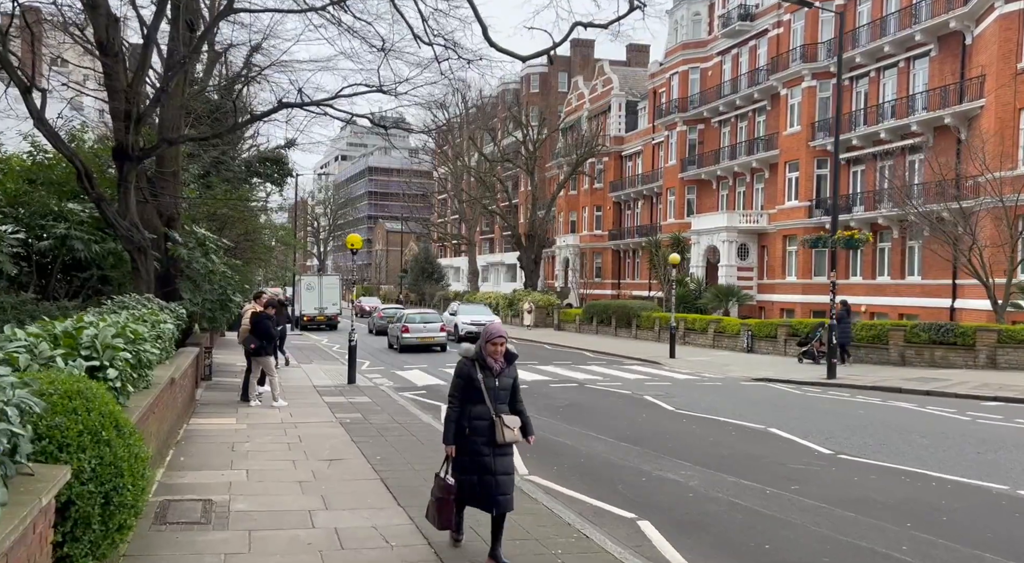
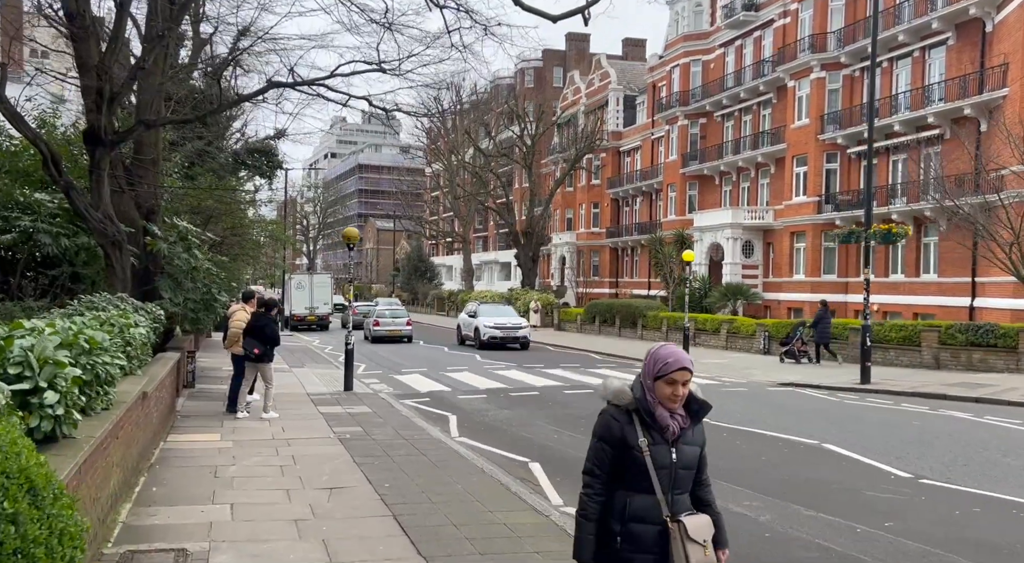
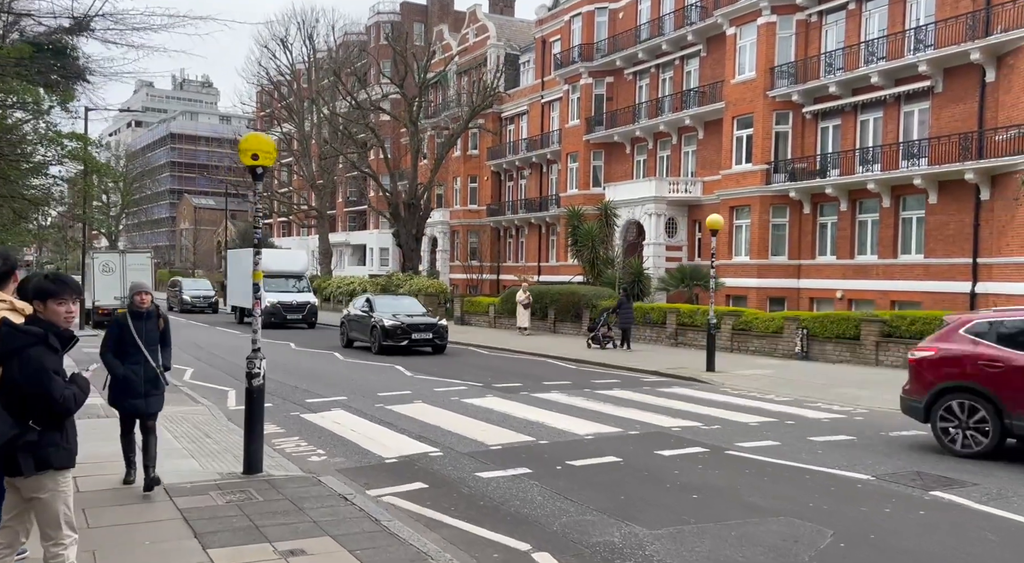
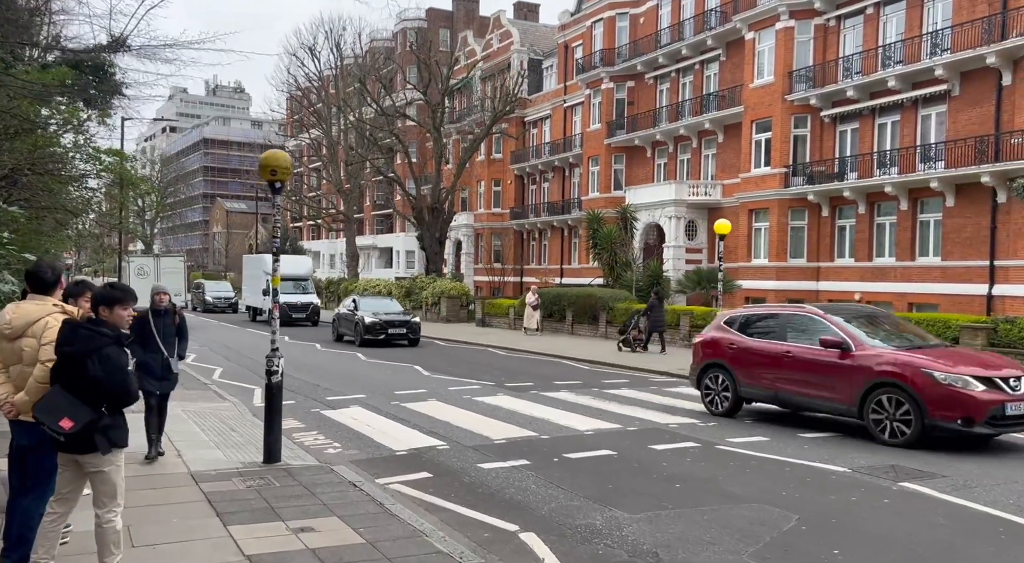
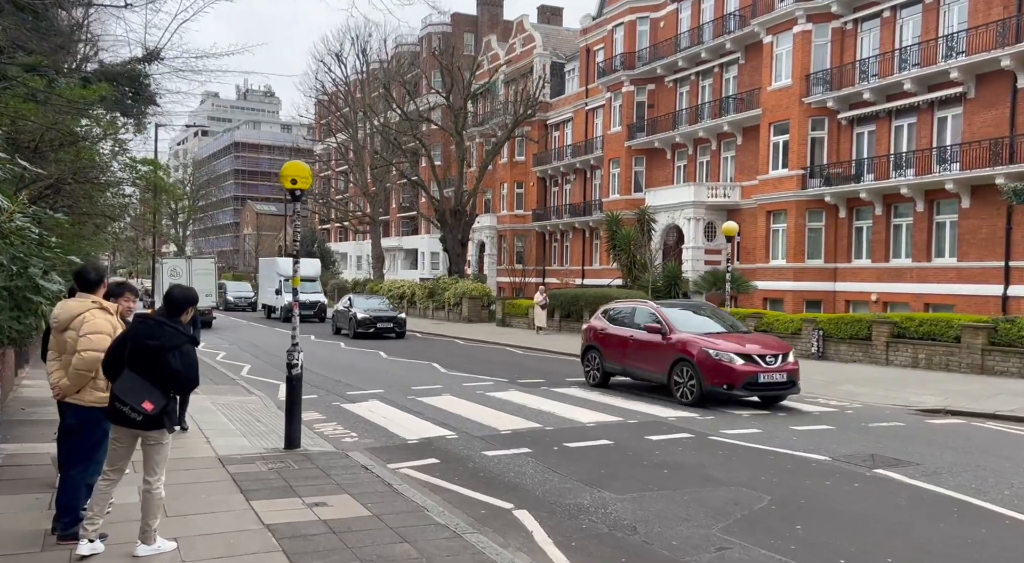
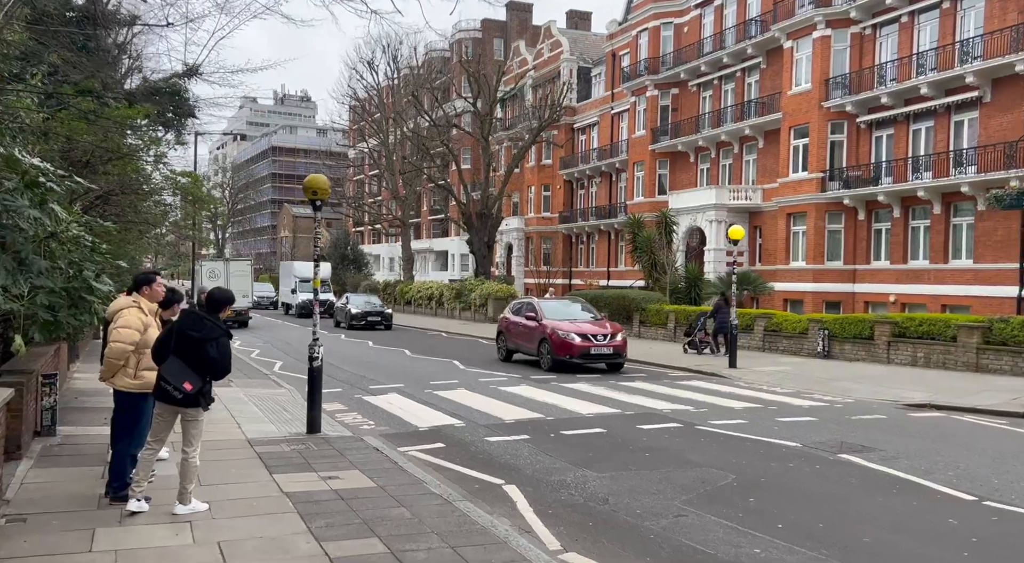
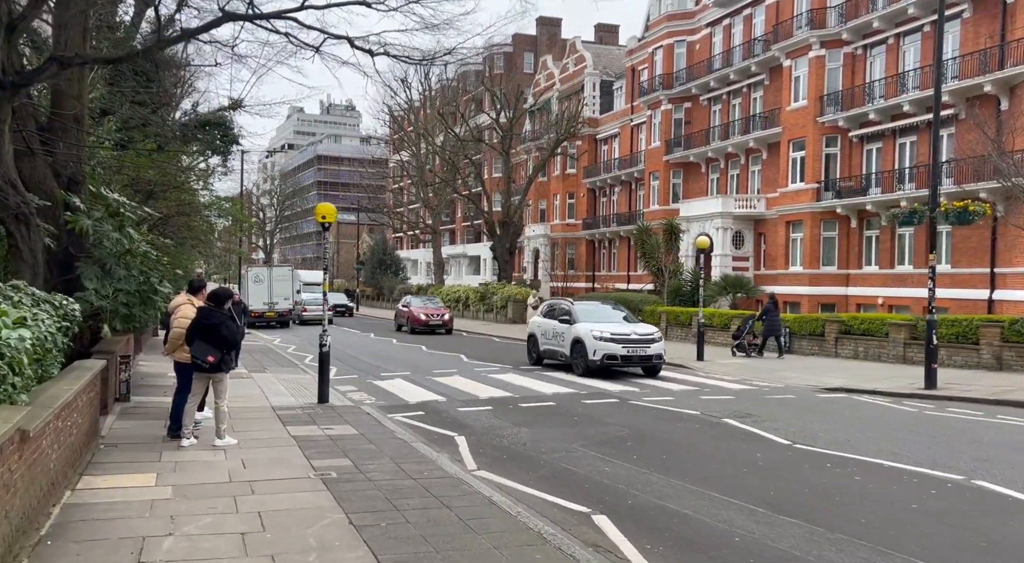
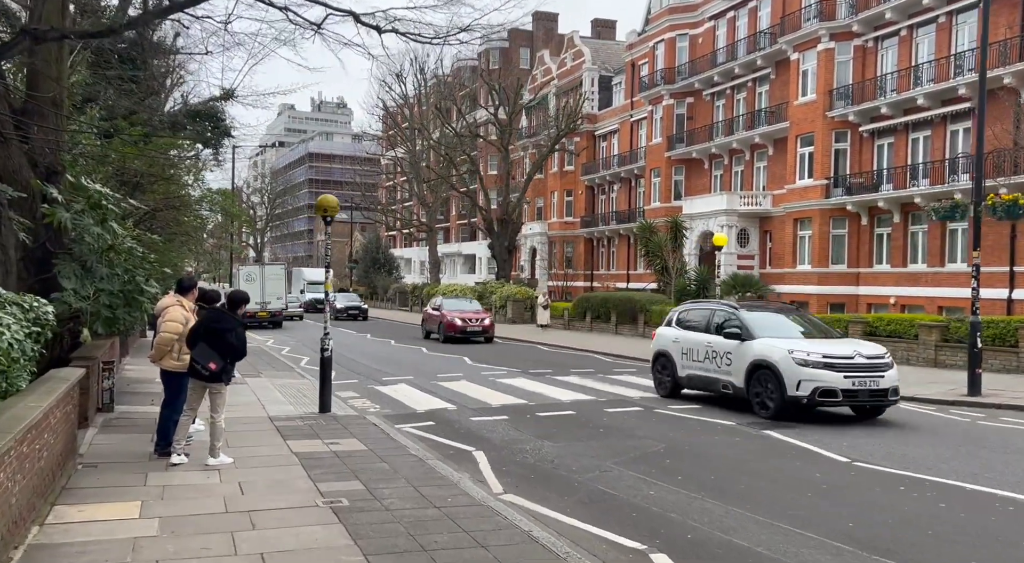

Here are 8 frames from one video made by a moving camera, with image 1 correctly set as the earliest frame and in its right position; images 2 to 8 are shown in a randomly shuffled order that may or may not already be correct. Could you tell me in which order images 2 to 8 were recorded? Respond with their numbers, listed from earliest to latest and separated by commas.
2, 7, 8, 6, 5, 4, 3
